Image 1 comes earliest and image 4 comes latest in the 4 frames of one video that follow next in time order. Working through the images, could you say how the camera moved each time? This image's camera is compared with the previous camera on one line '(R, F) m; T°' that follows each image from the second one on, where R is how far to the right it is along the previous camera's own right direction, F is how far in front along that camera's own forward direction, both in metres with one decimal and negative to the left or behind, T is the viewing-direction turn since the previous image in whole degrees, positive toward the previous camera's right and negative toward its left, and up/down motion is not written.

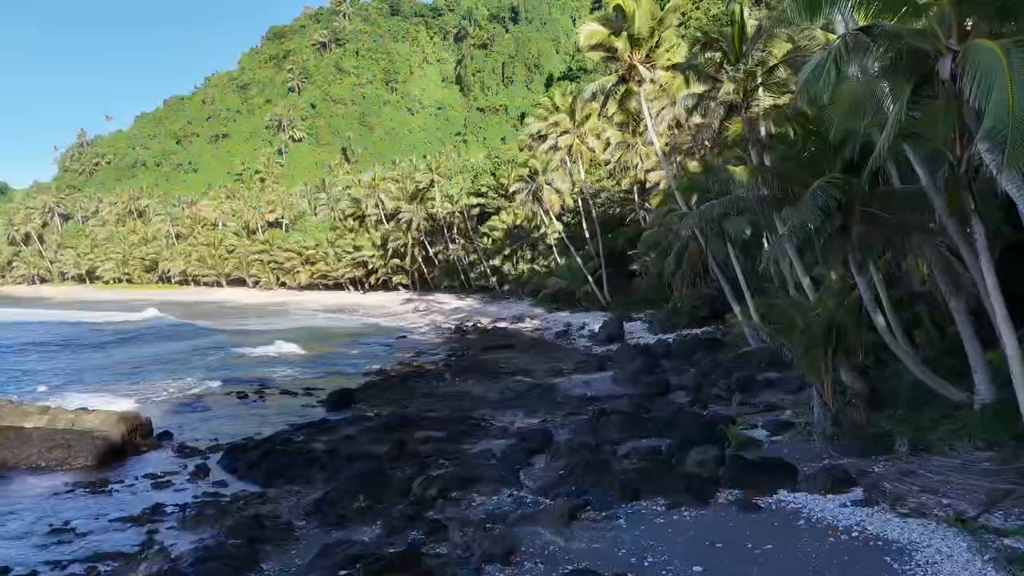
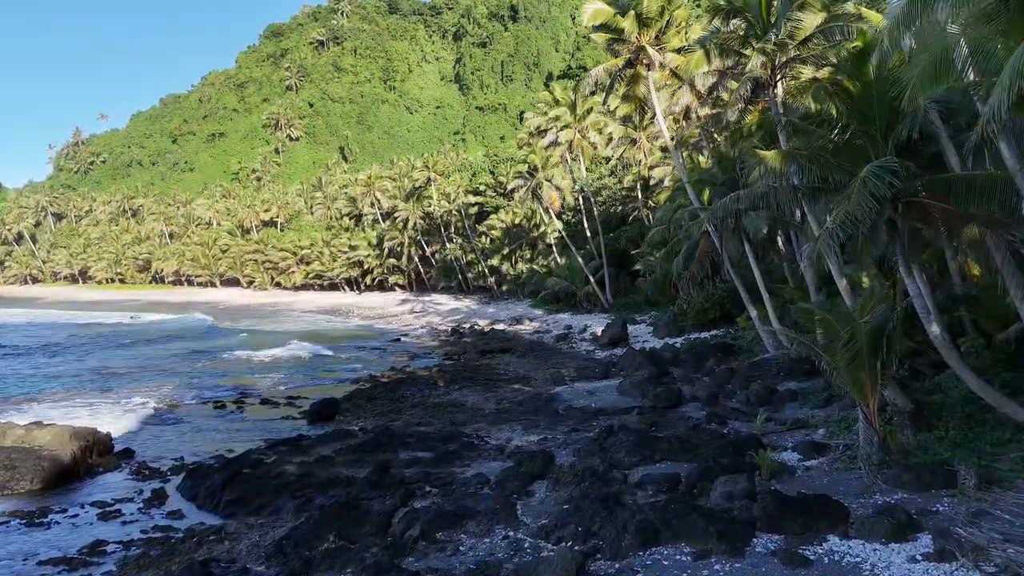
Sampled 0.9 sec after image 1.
(+0.1, +1.8) m; 0°
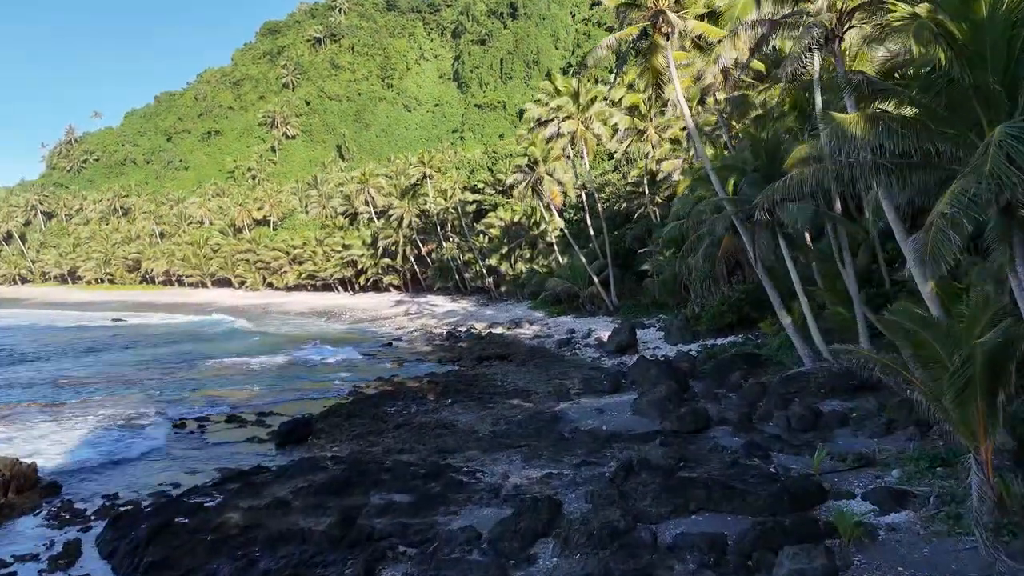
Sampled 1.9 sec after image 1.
(0.0, +2.7) m; 0°
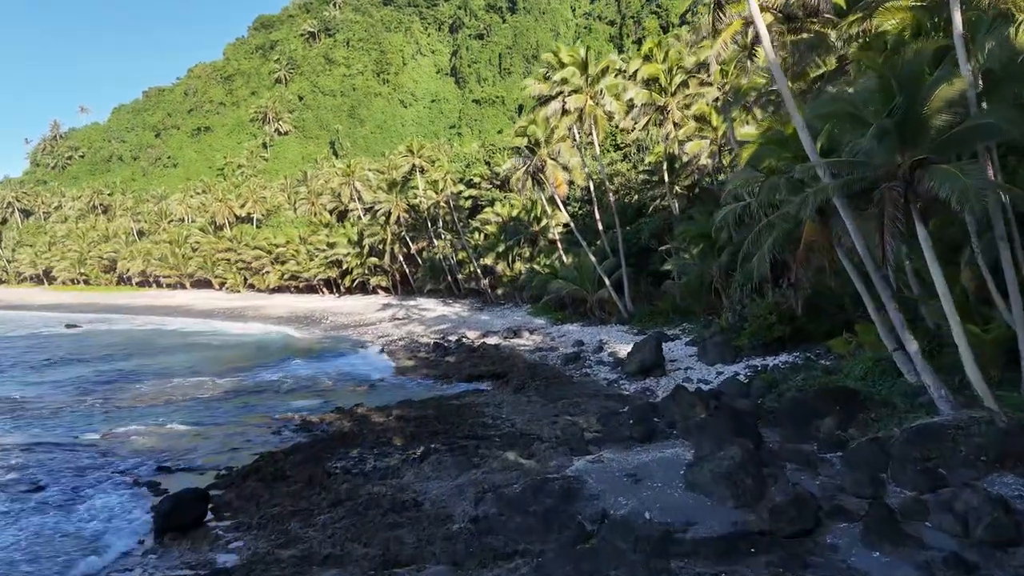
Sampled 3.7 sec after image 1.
(+0.1, +6.1) m; 0°
